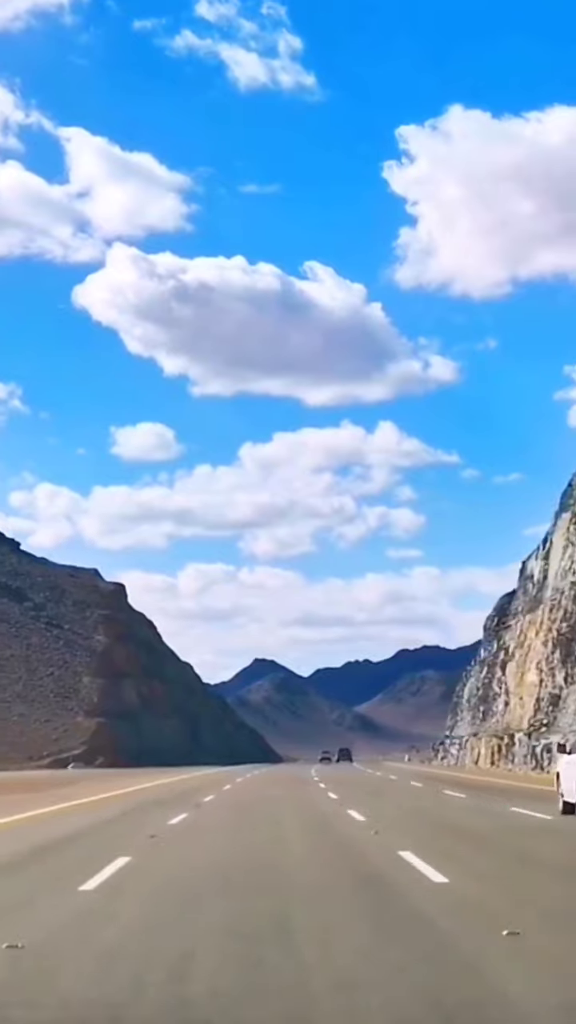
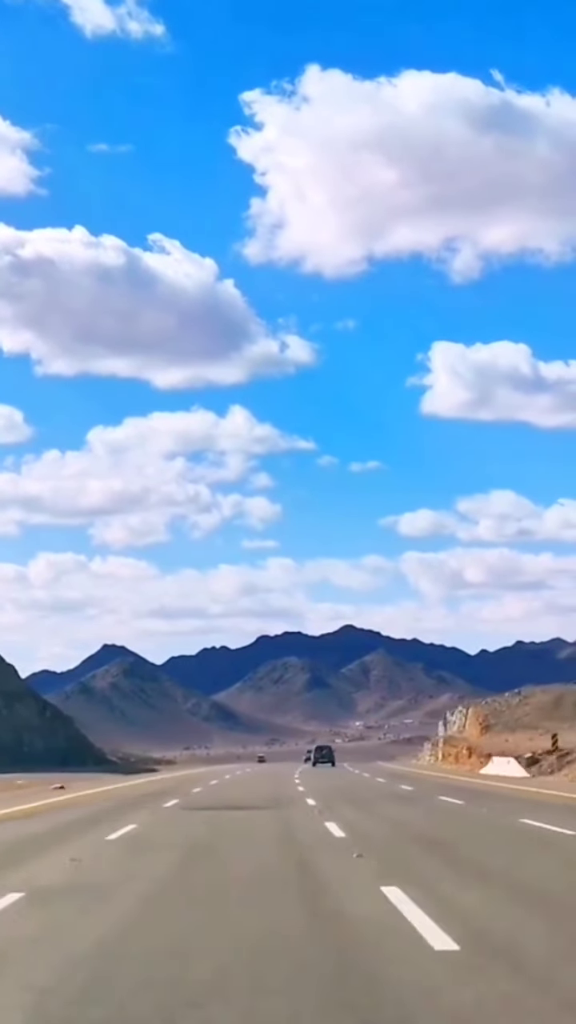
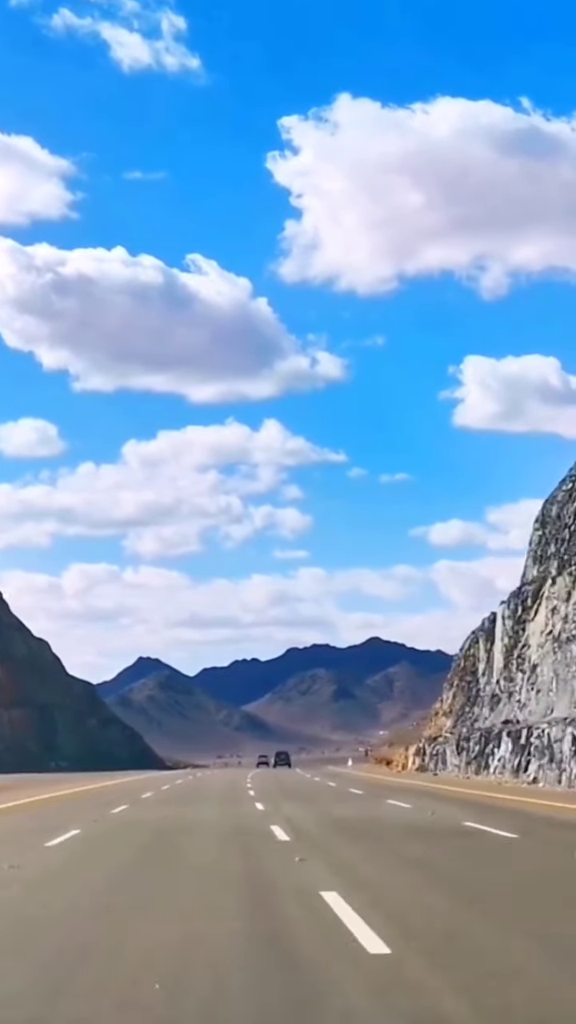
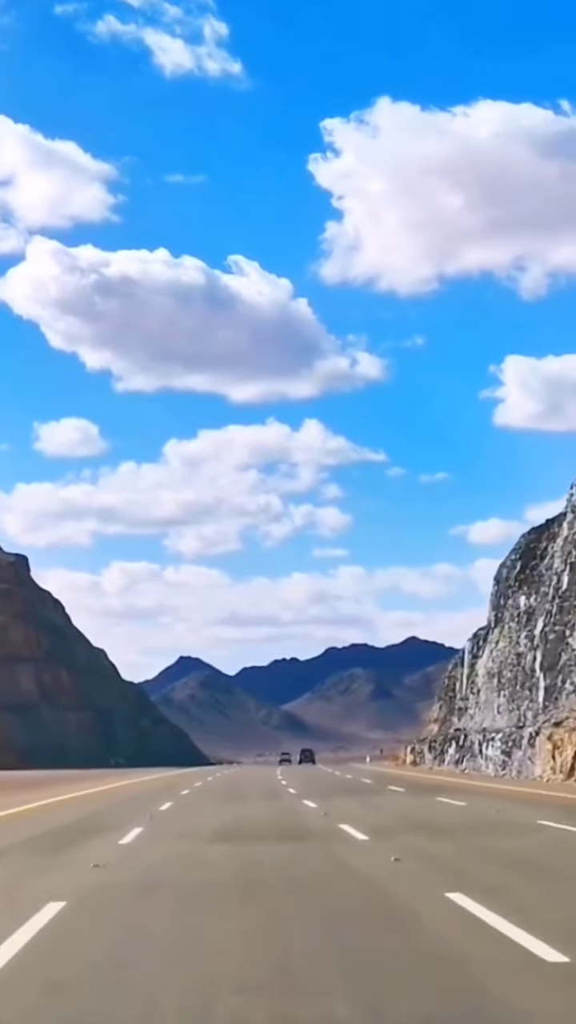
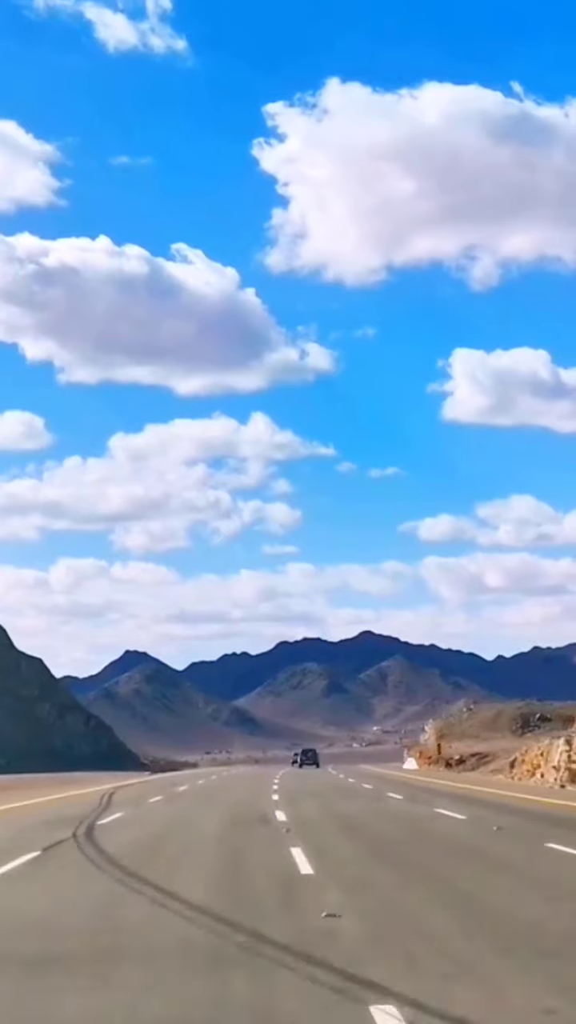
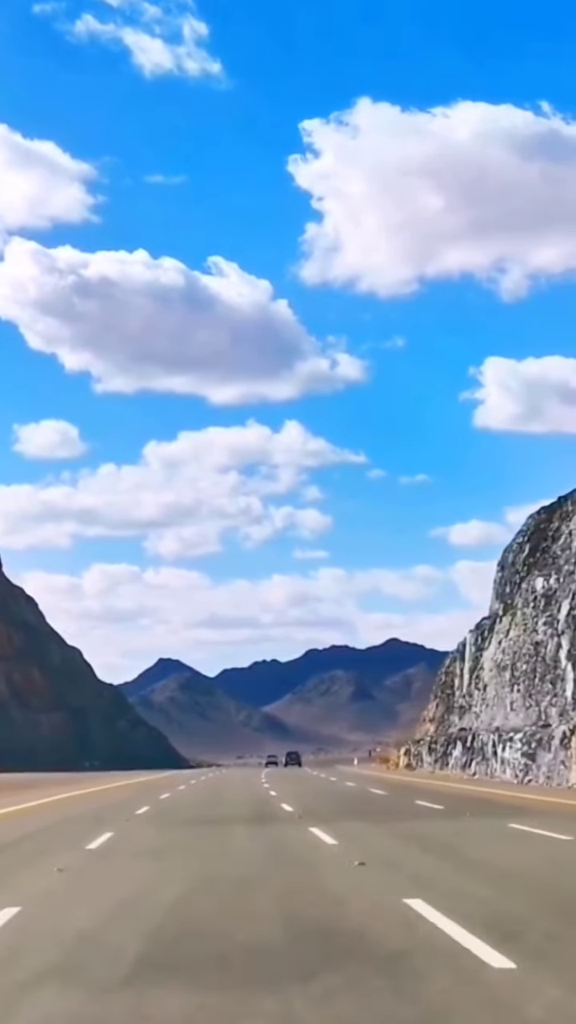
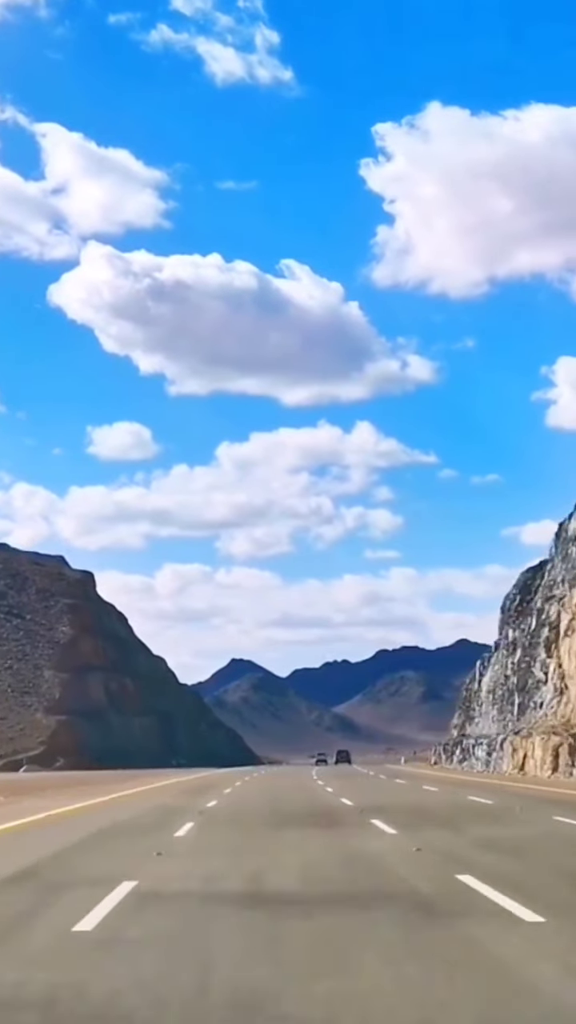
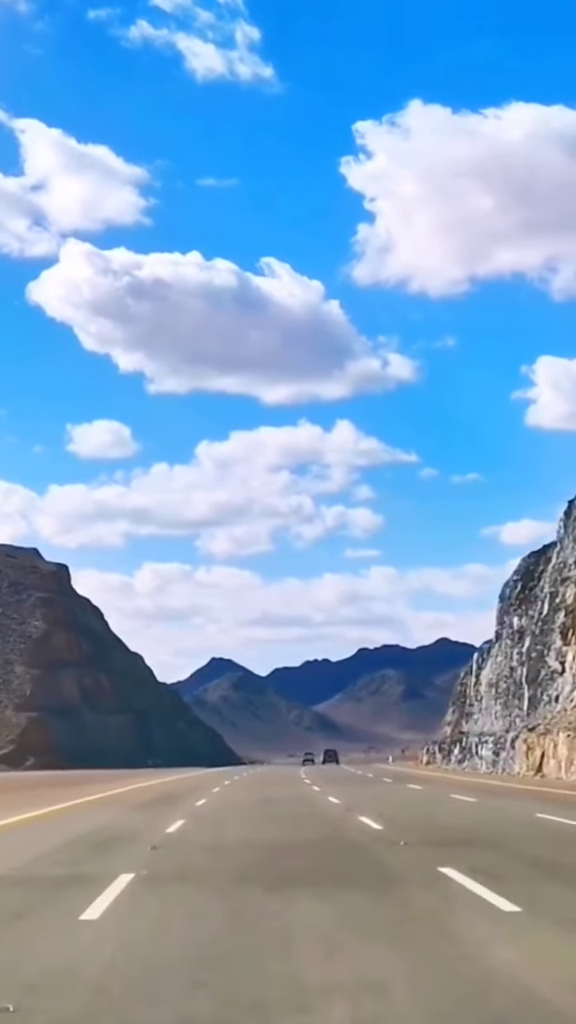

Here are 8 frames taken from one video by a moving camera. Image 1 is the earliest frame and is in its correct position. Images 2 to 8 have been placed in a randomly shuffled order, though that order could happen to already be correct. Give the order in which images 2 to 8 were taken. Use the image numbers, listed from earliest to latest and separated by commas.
7, 8, 4, 6, 3, 5, 2
